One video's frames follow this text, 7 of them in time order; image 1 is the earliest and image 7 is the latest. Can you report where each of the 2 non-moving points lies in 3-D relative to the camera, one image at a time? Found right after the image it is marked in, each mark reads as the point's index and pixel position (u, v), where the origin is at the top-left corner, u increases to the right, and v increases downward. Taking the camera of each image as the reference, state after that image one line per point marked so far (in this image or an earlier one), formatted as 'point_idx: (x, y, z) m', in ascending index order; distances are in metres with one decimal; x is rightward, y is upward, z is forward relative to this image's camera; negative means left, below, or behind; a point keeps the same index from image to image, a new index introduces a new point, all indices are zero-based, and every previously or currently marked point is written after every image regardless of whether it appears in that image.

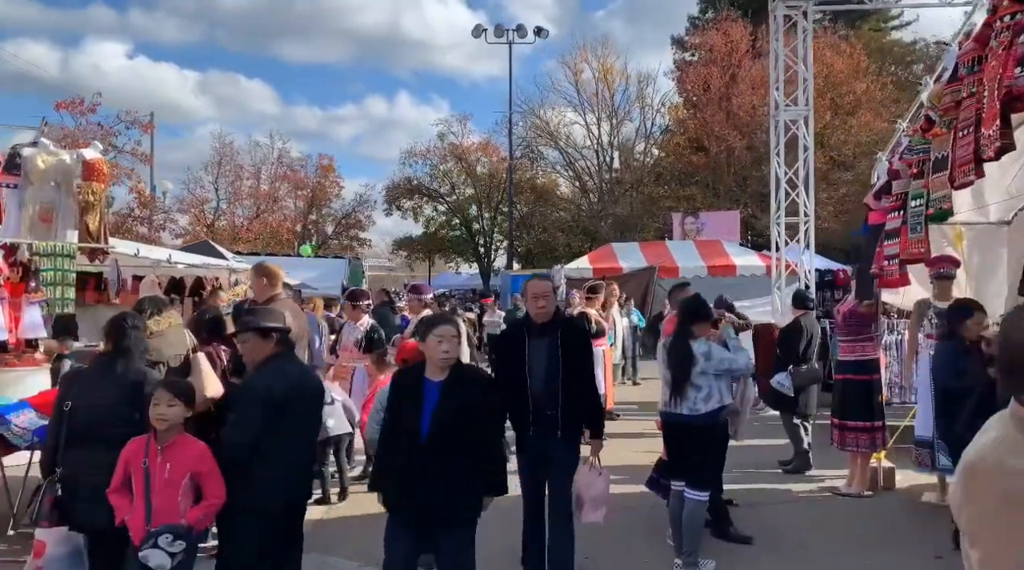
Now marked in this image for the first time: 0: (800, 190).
0: (+3.9, +1.3, +12.9) m
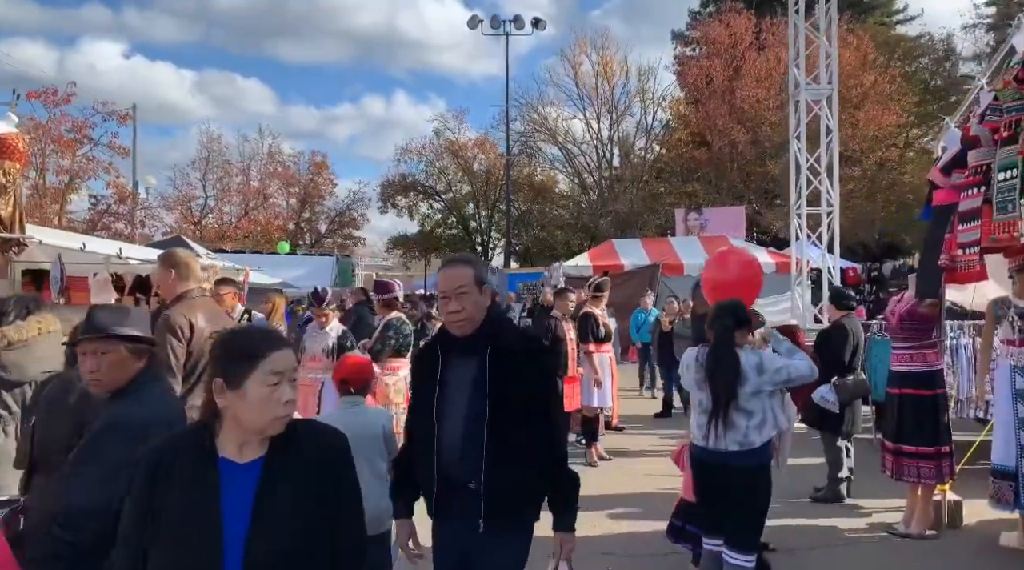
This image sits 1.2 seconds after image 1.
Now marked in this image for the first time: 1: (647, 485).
0: (+3.8, +1.3, +11.7) m
1: (+1.0, -1.6, +7.5) m
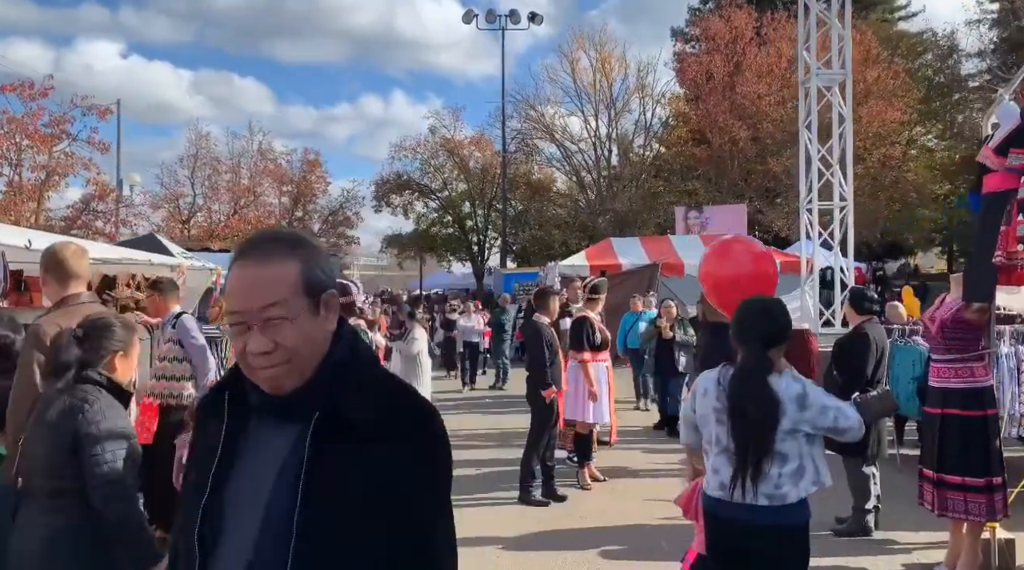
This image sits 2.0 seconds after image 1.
0: (+3.7, +1.3, +10.9) m
1: (+0.9, -1.6, +6.7) m
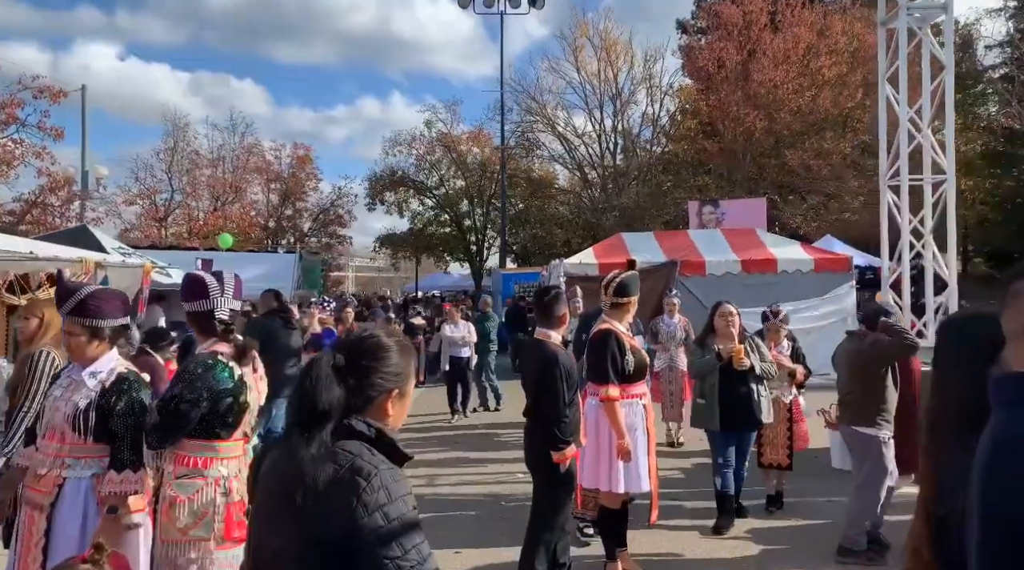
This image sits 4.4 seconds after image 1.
0: (+3.7, +1.3, +8.4) m
1: (+0.9, -1.6, +4.2) m
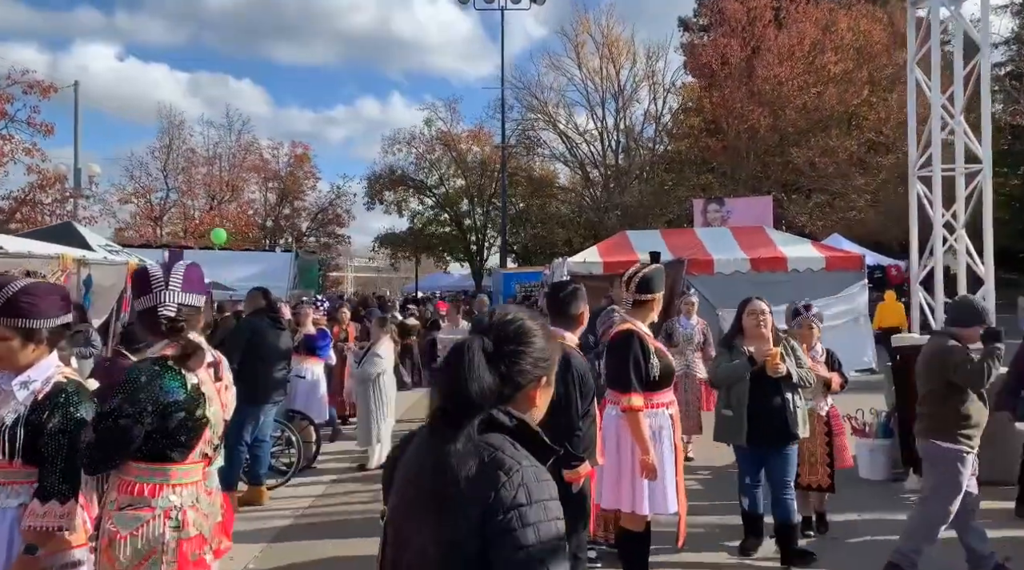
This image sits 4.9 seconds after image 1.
0: (+3.7, +1.4, +7.9) m
1: (+0.9, -1.6, +3.7) m
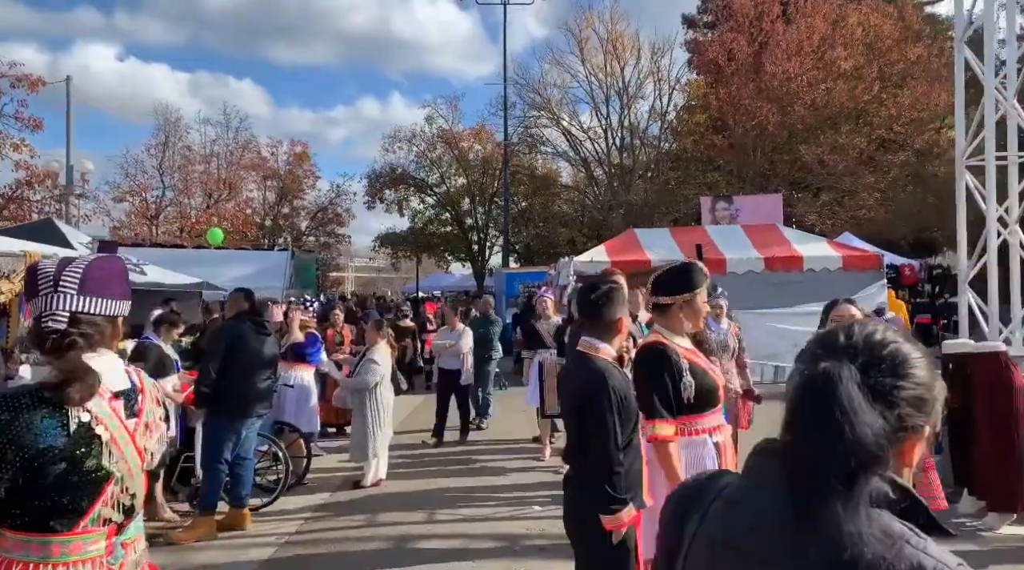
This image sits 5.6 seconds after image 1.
0: (+3.8, +1.4, +7.2) m
1: (+1.0, -1.6, +3.0) m
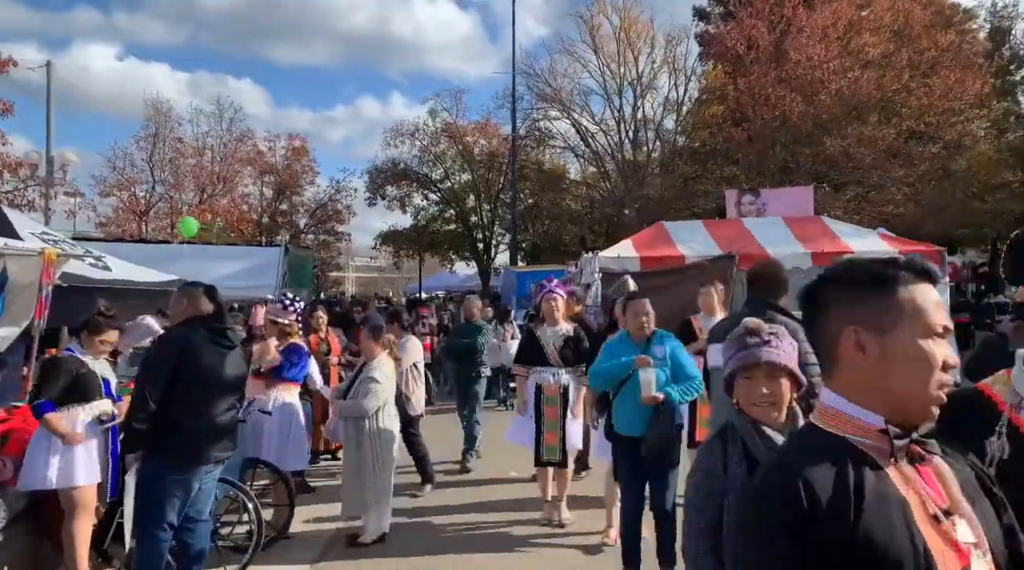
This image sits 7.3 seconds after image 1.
0: (+4.1, +1.4, +5.4) m
1: (+1.3, -1.5, +1.2) m
